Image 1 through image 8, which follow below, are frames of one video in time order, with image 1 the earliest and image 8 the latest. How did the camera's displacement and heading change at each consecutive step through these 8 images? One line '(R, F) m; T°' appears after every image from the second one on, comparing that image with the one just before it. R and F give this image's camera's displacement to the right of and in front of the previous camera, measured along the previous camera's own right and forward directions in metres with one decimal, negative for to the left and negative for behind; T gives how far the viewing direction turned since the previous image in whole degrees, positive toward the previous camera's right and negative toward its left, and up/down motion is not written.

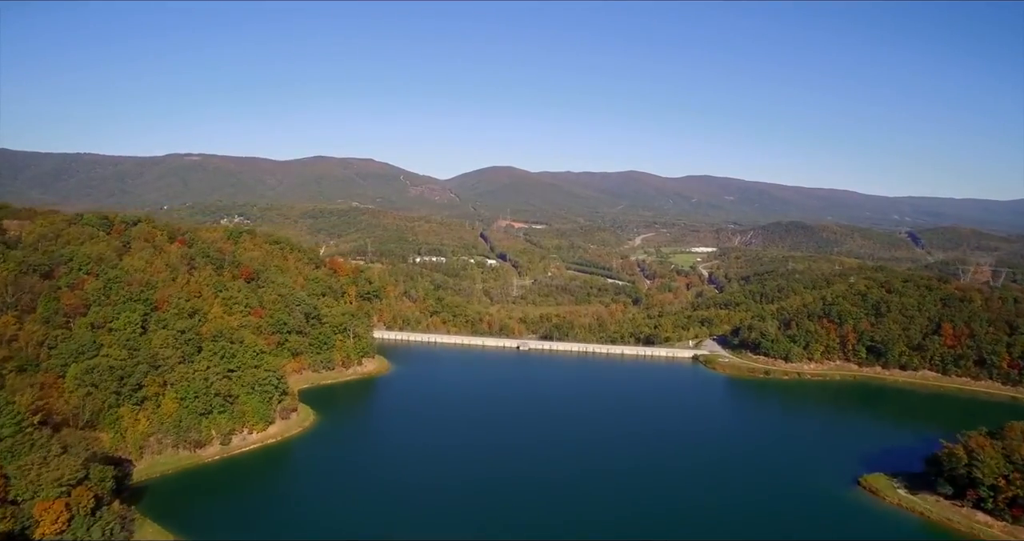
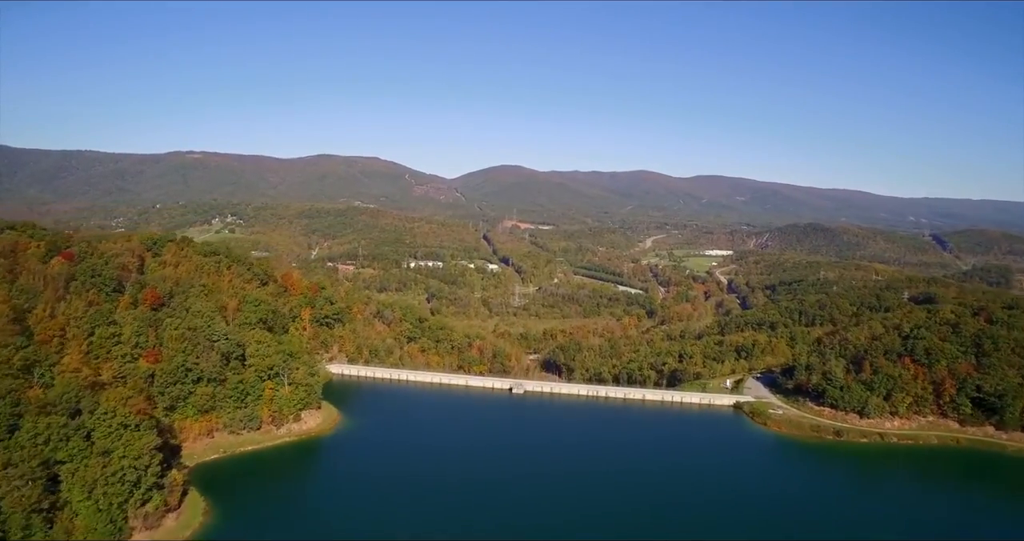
(+1.1, +10.9) m; -1°
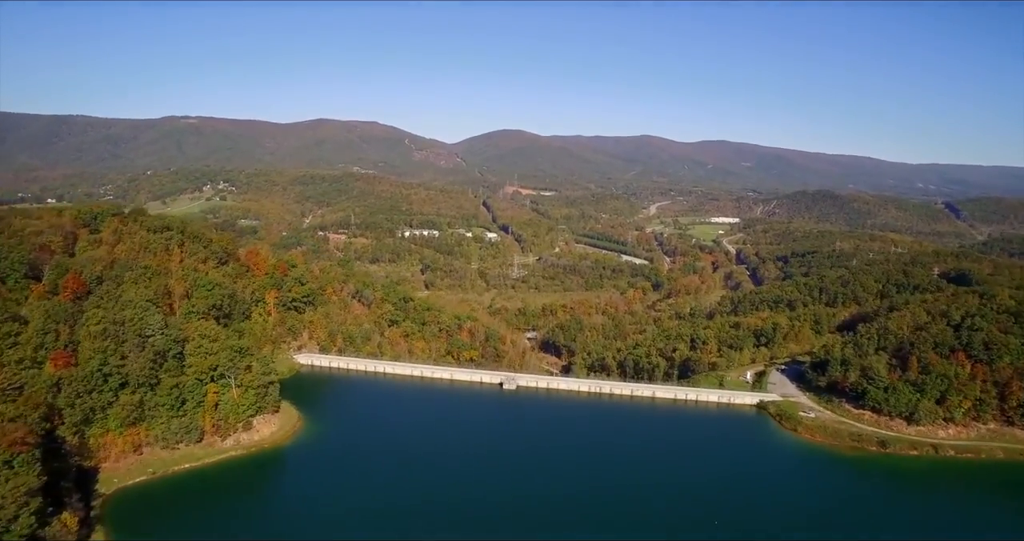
(+0.7, +5.5) m; 0°
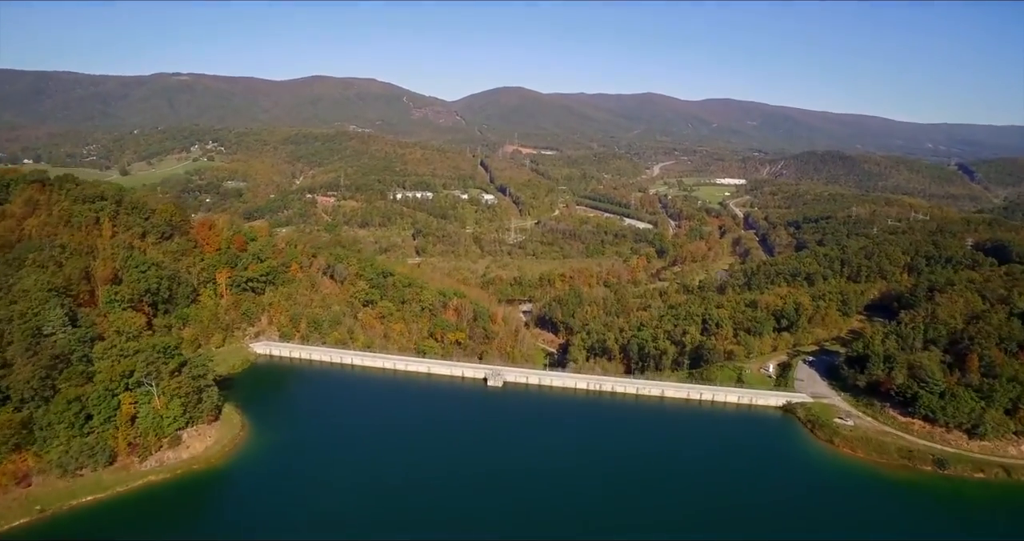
(+0.8, +5.4) m; 0°
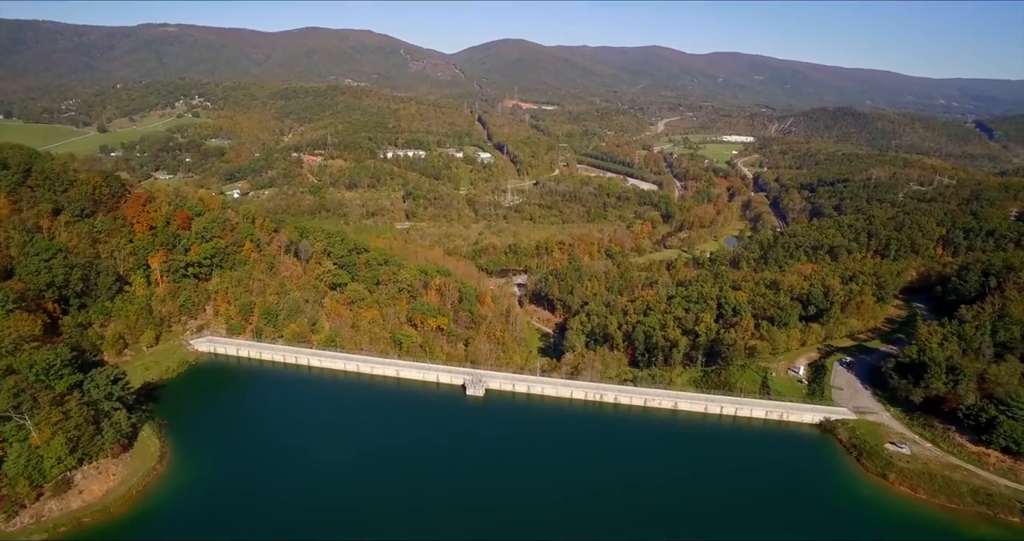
(+0.7, +5.4) m; 0°
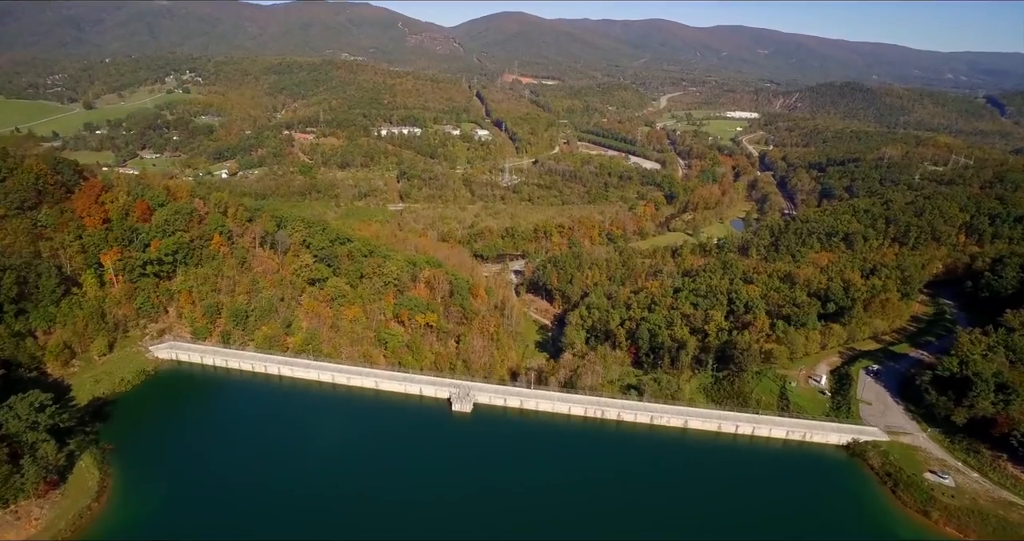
(+0.4, +2.9) m; 0°
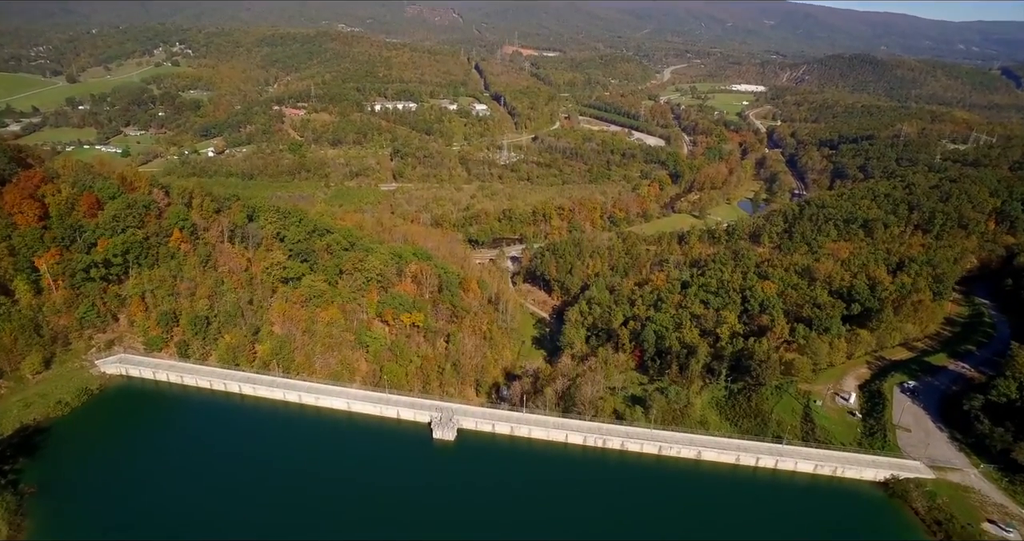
(+0.4, +3.1) m; 0°
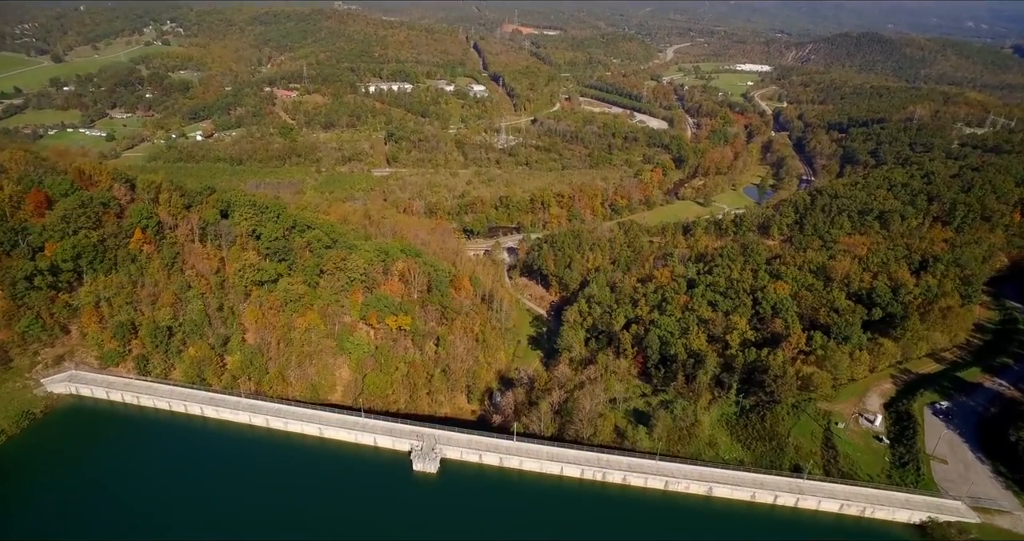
(+0.4, +2.4) m; 0°
